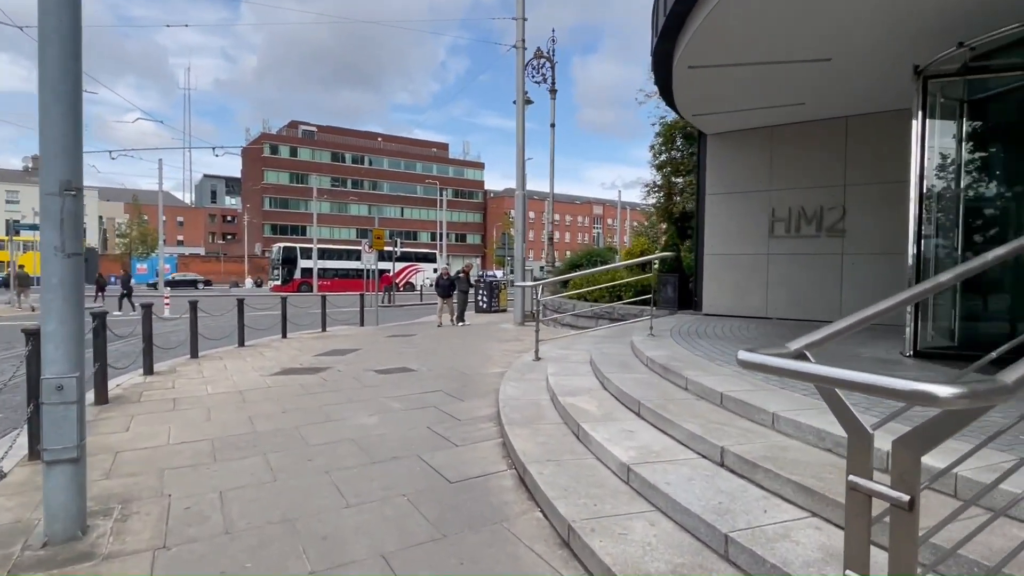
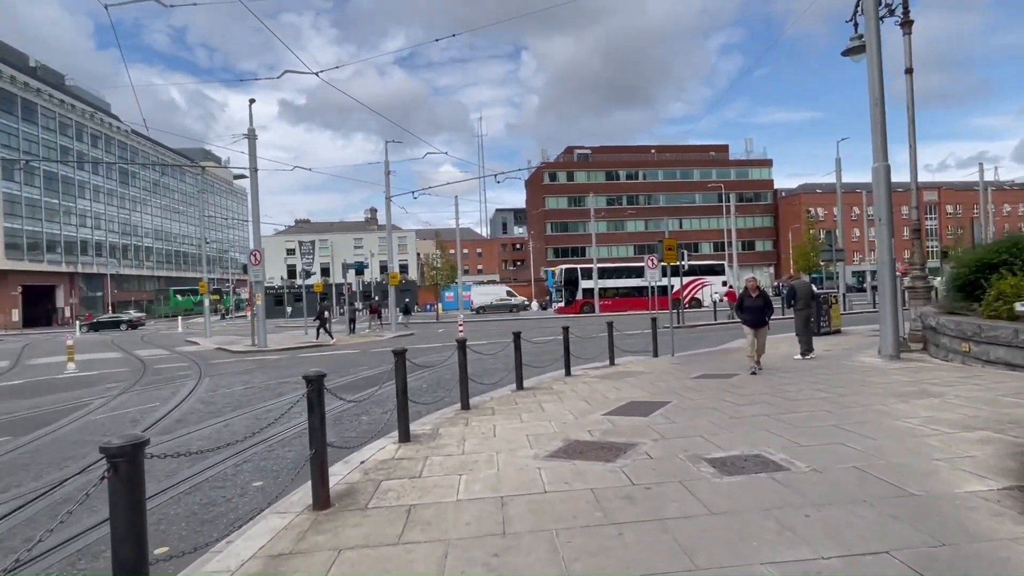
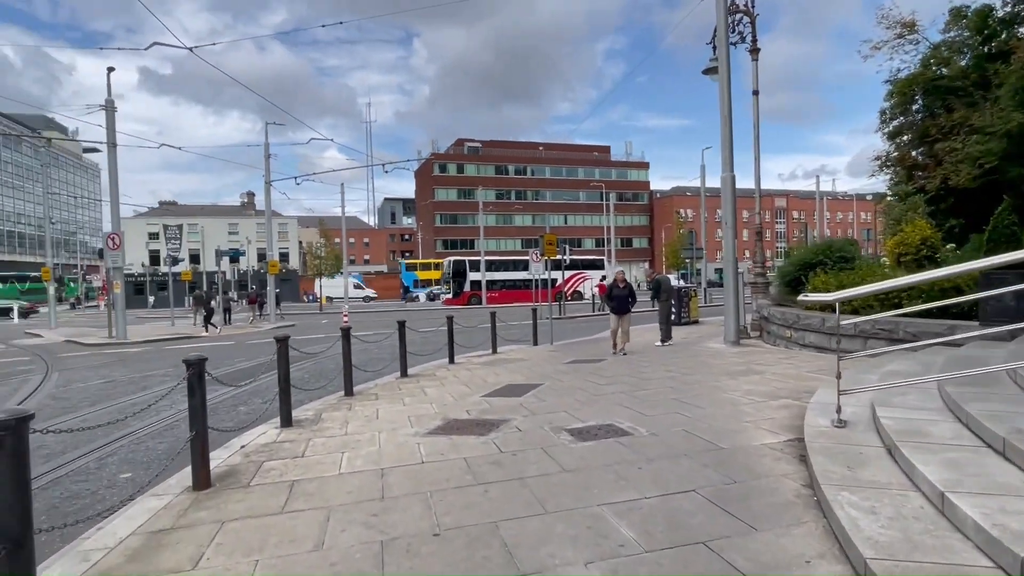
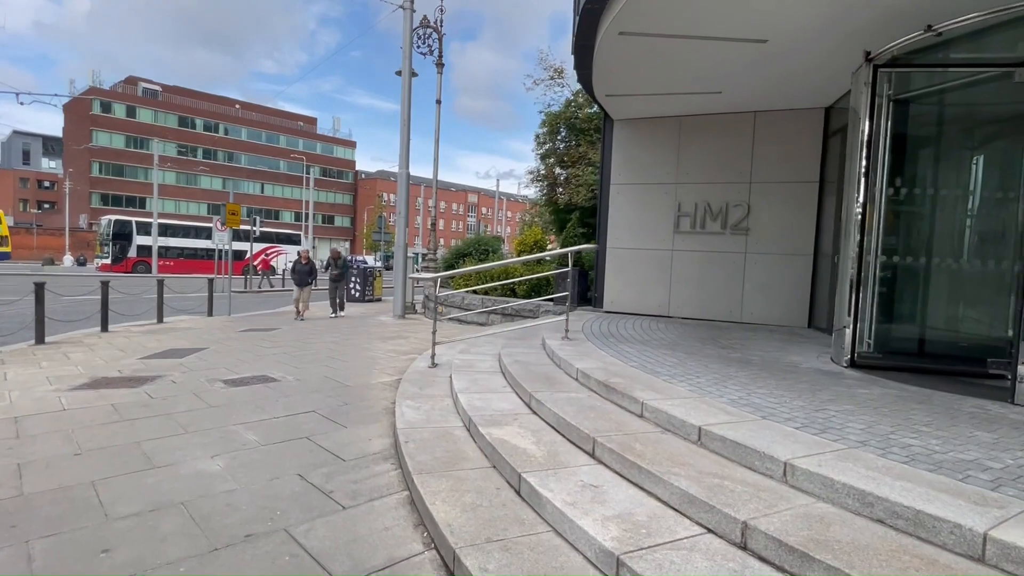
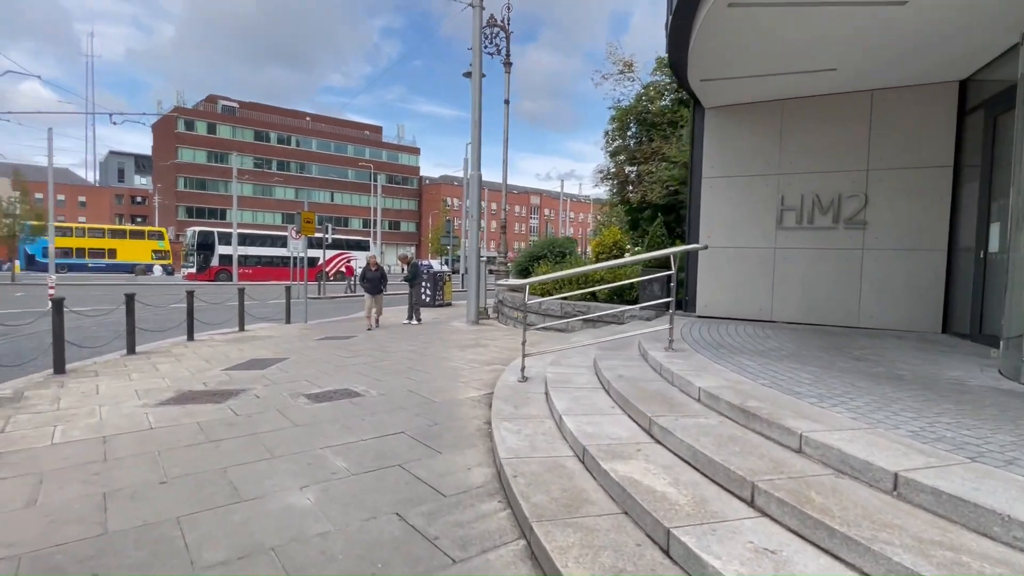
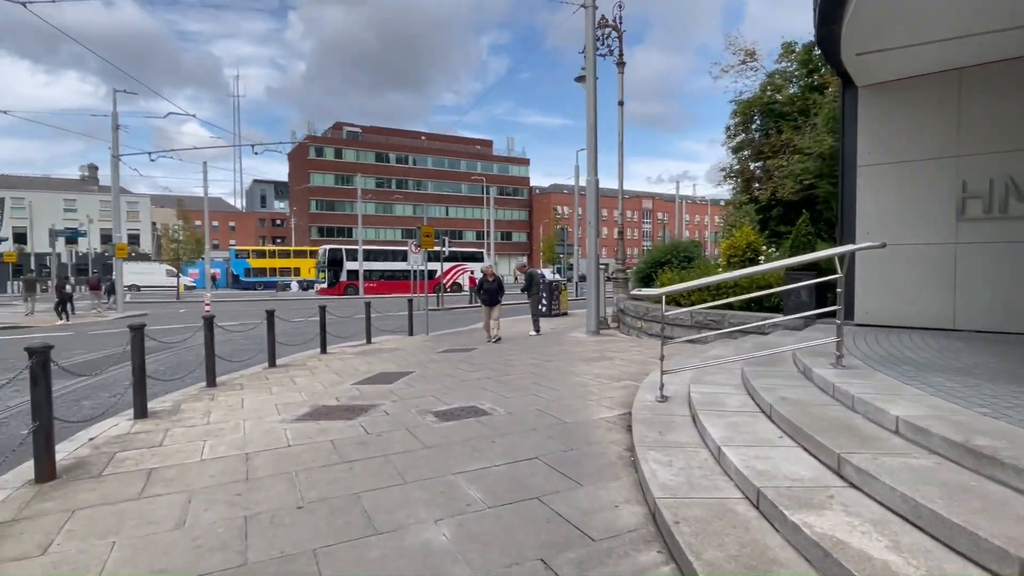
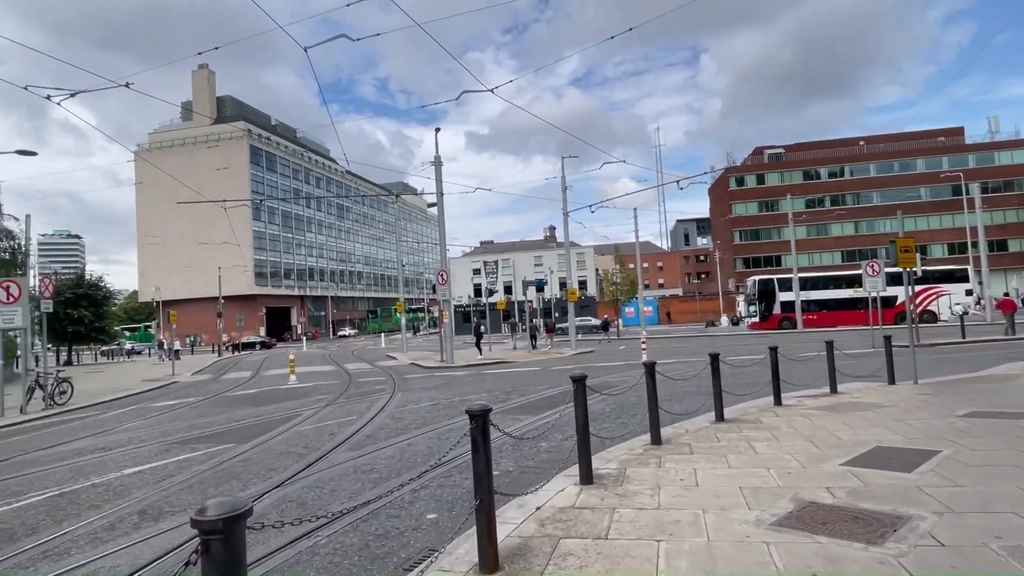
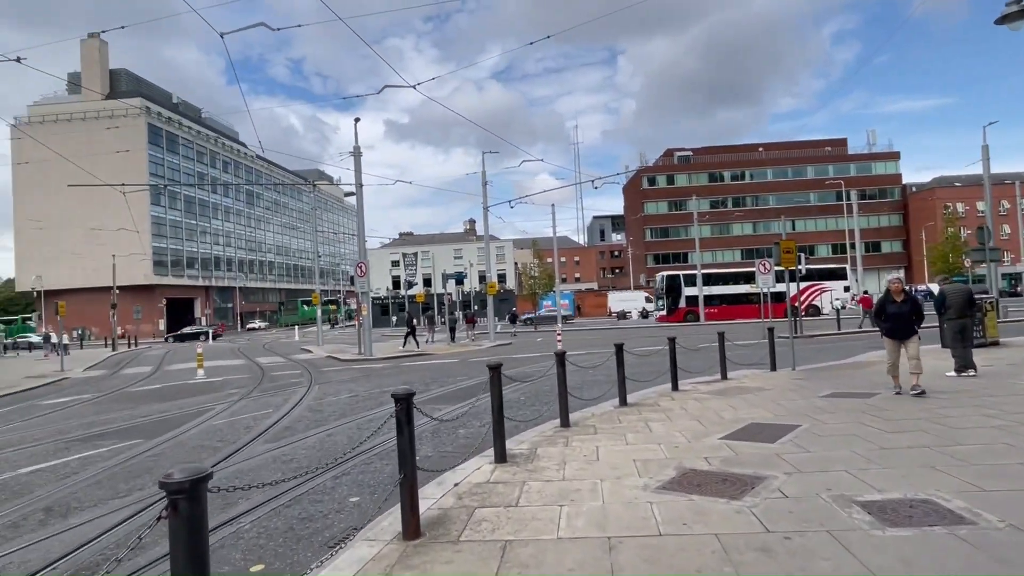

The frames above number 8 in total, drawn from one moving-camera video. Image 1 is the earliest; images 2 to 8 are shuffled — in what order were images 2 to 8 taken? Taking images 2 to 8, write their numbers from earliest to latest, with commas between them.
4, 5, 6, 3, 2, 8, 7
